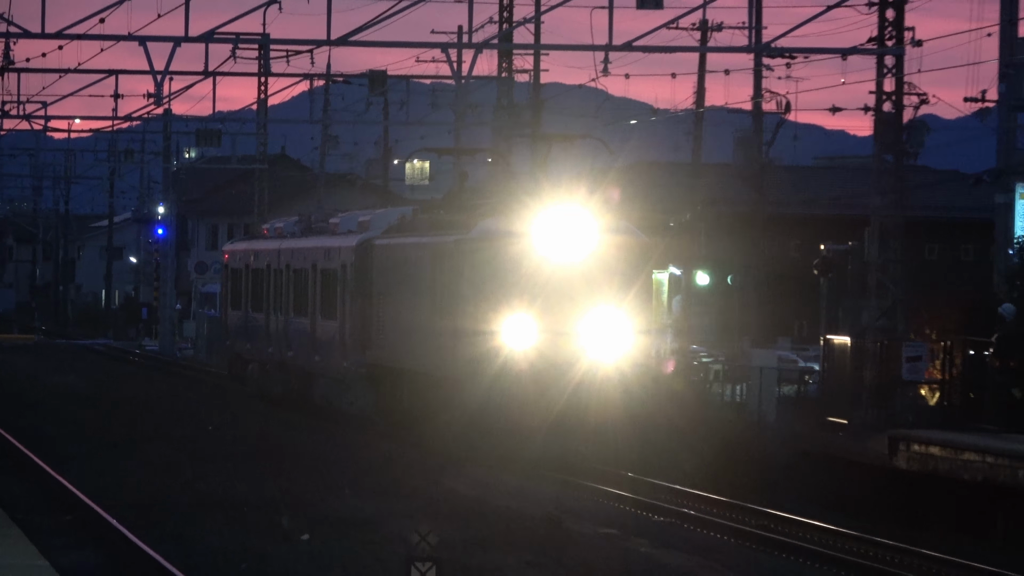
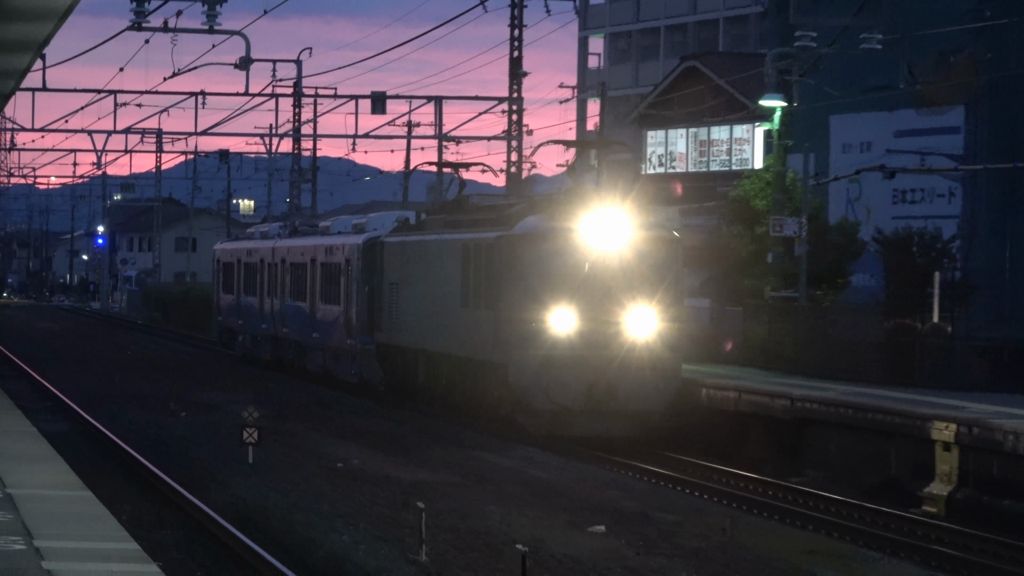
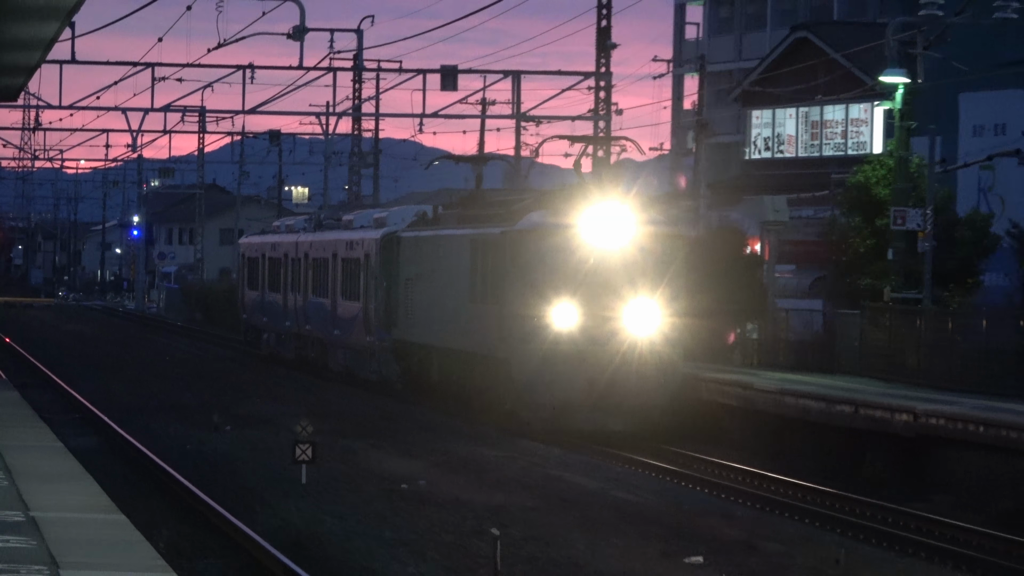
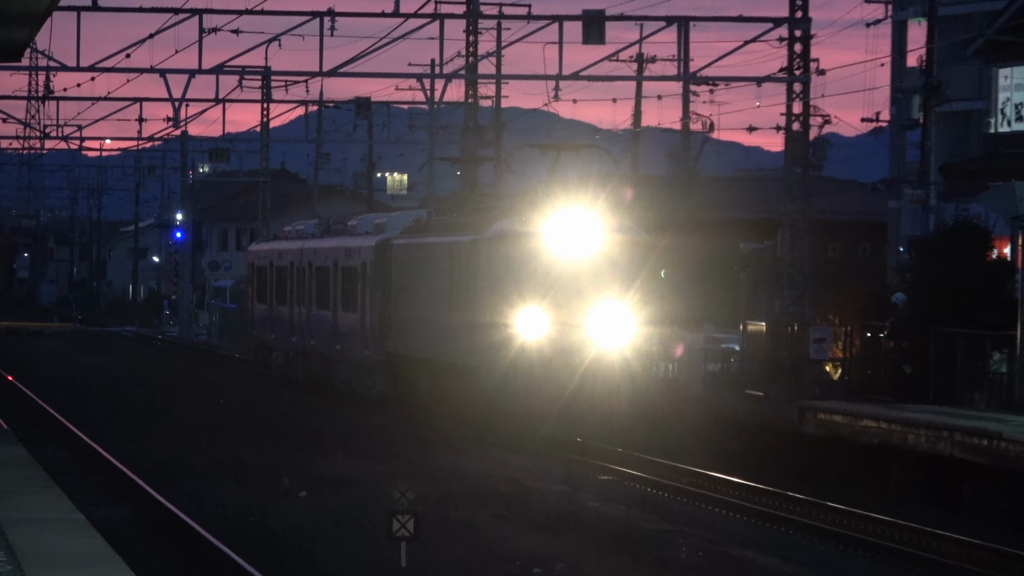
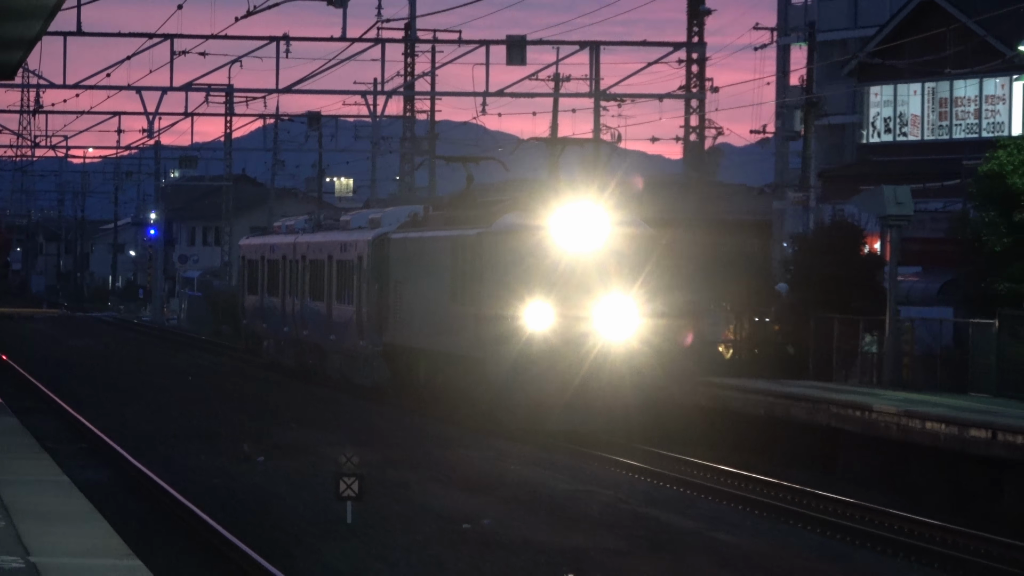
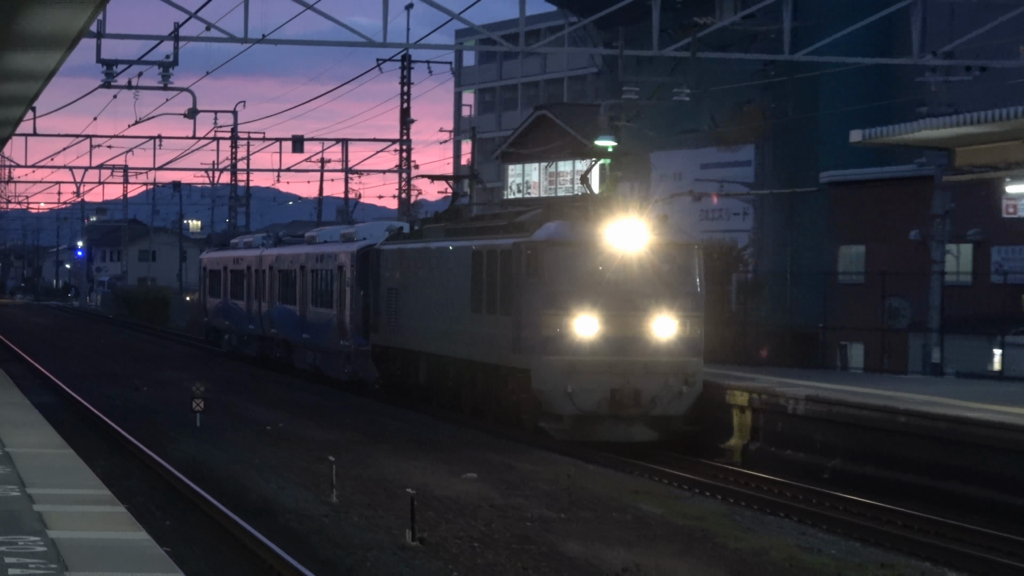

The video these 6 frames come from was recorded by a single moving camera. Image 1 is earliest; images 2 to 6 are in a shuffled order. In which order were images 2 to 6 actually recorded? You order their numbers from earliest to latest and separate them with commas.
4, 5, 3, 2, 6
